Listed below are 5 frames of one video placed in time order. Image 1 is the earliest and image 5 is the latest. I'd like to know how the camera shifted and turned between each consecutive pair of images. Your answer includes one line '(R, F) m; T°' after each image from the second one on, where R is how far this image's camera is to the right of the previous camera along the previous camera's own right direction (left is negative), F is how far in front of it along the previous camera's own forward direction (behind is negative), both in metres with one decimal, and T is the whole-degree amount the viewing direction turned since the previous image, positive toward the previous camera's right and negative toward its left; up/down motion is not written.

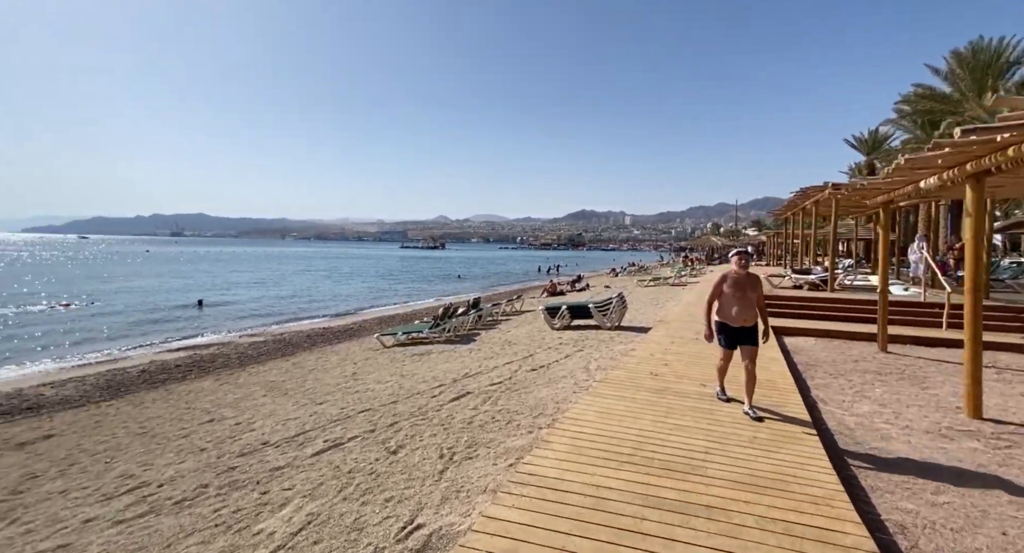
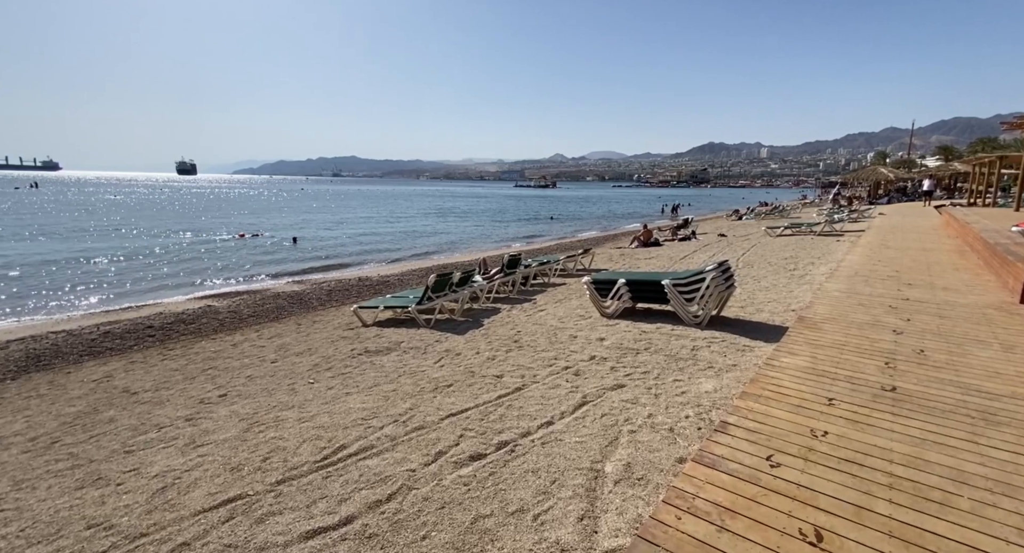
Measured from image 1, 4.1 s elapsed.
(+1.3, +4.2) m; -14°
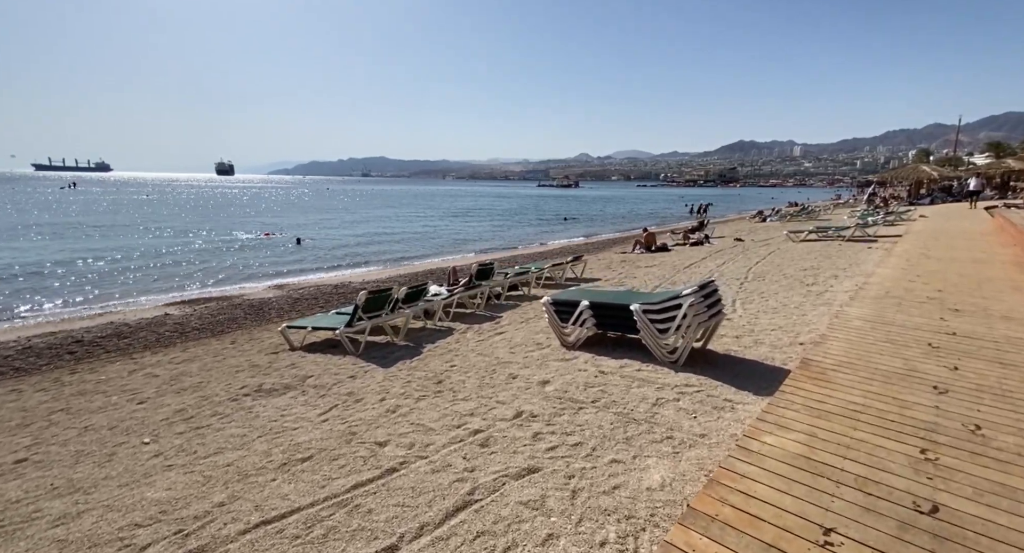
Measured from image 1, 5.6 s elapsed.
(+1.1, +1.3) m; -3°
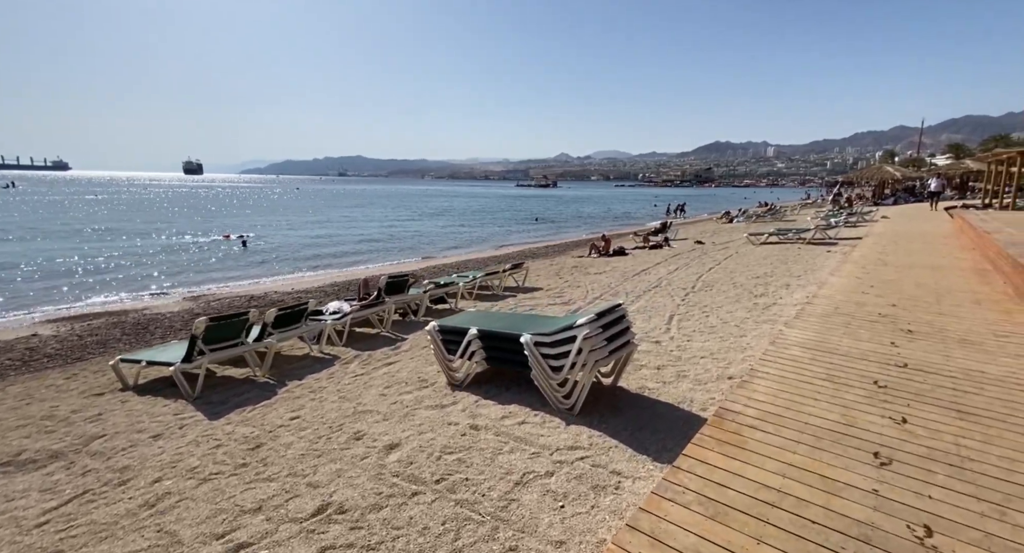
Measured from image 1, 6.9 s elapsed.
(+1.2, +1.1) m; +3°
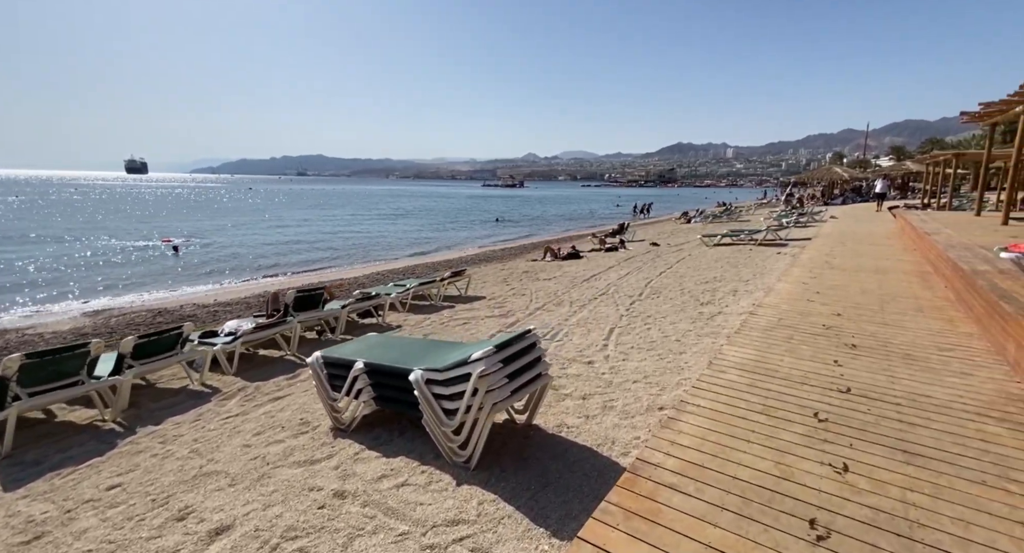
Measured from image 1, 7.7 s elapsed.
(+0.7, +0.7) m; +4°
